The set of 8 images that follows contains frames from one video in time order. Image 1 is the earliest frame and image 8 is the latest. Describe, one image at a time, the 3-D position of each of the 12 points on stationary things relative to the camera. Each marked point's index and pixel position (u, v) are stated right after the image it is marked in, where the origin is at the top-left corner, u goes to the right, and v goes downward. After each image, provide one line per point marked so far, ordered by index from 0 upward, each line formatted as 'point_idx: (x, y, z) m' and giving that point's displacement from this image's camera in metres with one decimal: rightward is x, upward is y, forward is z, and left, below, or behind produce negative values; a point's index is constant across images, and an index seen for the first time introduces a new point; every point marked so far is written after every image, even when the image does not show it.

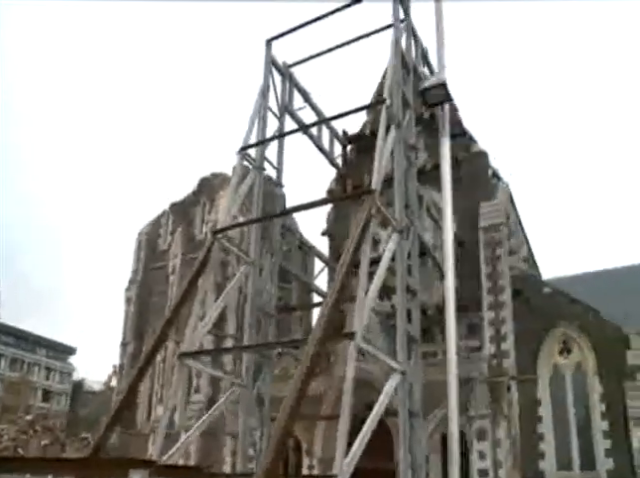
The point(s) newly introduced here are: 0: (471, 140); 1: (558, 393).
0: (+4.6, +3.0, +17.7) m
1: (+6.0, -3.8, +14.9) m
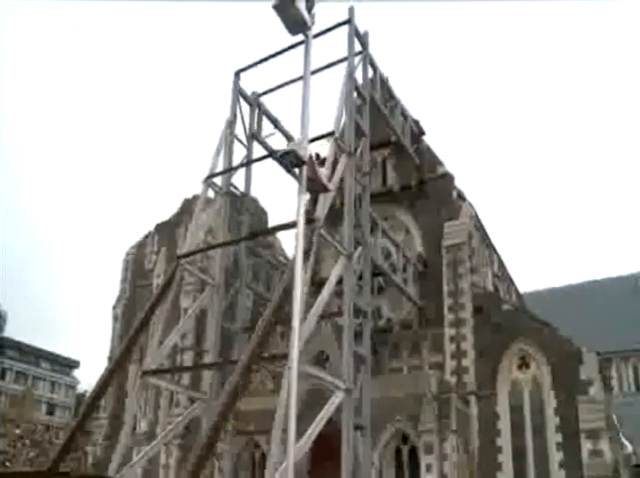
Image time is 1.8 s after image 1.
0: (+3.7, +2.4, +18.3) m
1: (+5.1, -4.3, +15.5) m
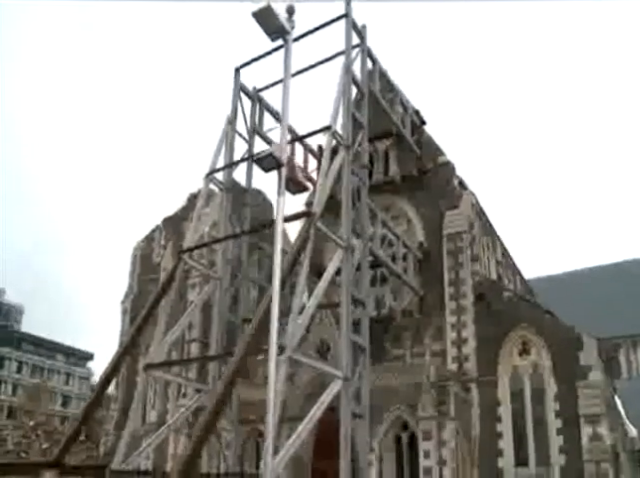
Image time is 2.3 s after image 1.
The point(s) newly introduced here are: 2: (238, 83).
0: (+3.7, +2.8, +18.4) m
1: (+5.2, -4.0, +15.6) m
2: (-2.1, +4.3, +16.3) m
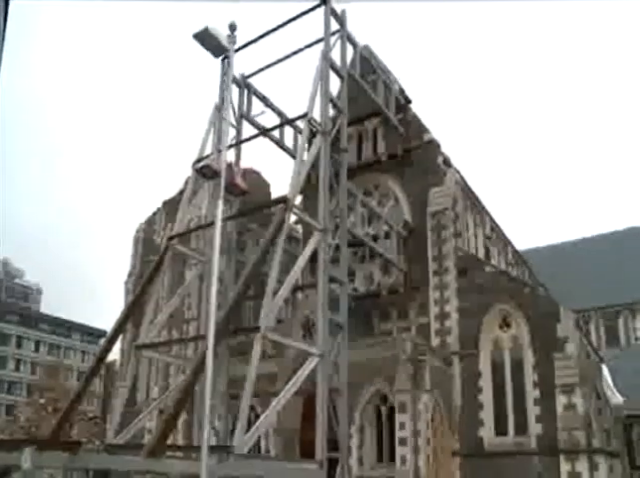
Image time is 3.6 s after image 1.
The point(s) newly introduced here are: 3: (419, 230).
0: (+3.2, +3.5, +18.7) m
1: (+4.8, -3.4, +16.2) m
2: (-2.7, +4.7, +16.8) m
3: (+3.0, +0.3, +18.2) m
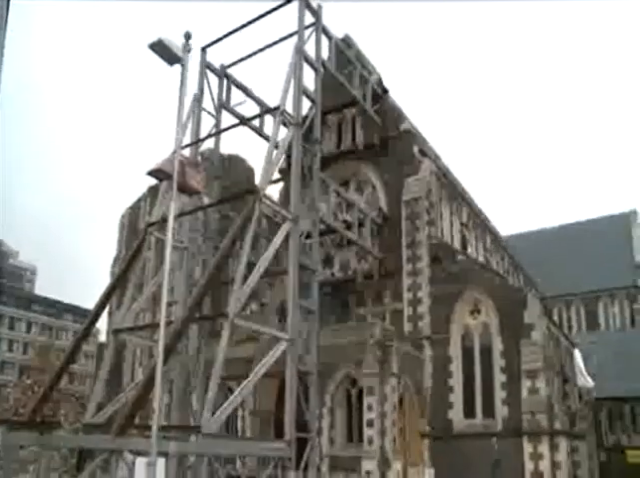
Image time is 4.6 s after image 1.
0: (+2.6, +3.9, +19.0) m
1: (+4.1, -3.1, +16.7) m
2: (-3.3, +5.1, +17.0) m
3: (+2.3, +0.7, +18.6) m
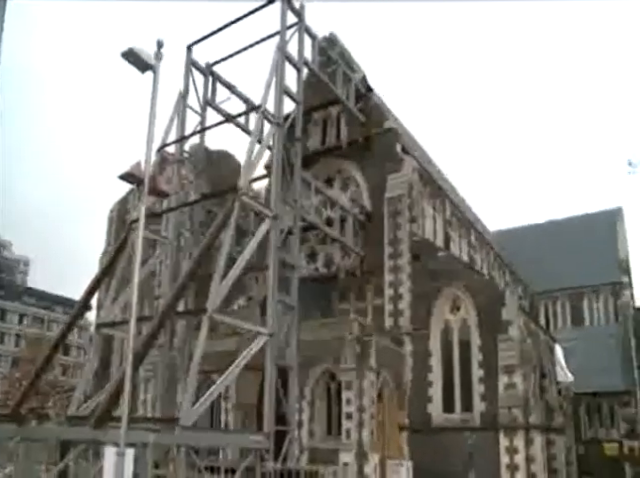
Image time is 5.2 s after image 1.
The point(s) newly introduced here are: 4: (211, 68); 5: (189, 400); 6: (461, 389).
0: (+2.1, +4.0, +19.3) m
1: (+3.6, -3.1, +17.1) m
2: (-3.8, +5.2, +17.2) m
3: (+1.8, +0.8, +18.9) m
4: (-3.3, +5.1, +18.0) m
5: (-2.7, -3.3, +12.3) m
6: (+3.9, -4.2, +16.7) m
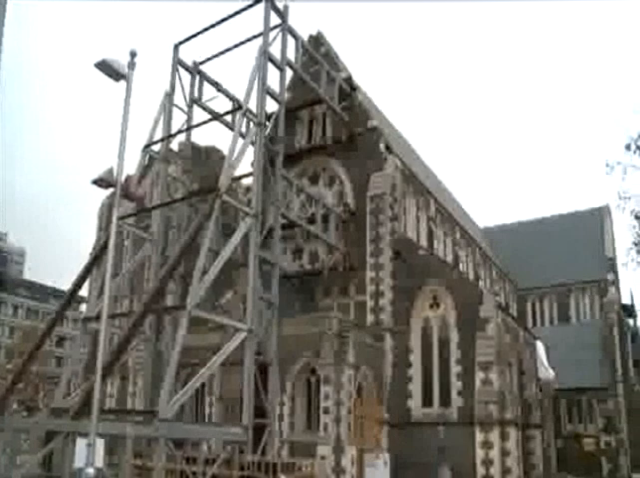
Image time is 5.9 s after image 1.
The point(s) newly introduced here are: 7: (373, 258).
0: (+1.6, +4.0, +19.5) m
1: (+3.1, -3.0, +17.4) m
2: (-4.2, +5.3, +17.5) m
3: (+1.3, +0.8, +19.2) m
4: (-3.8, +5.3, +18.3) m
5: (-3.2, -3.3, +12.6) m
6: (+3.4, -4.2, +17.0) m
7: (+1.7, -0.6, +18.3) m
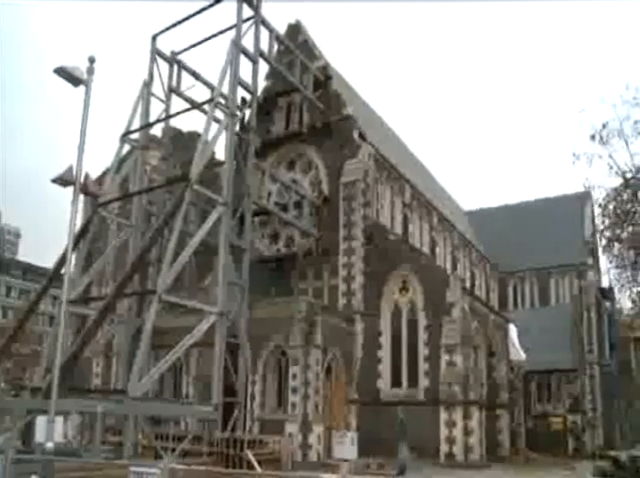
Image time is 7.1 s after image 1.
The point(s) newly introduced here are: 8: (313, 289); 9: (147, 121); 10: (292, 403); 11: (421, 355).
0: (+0.9, +4.5, +19.9) m
1: (+2.3, -2.6, +18.0) m
2: (-5.0, +5.7, +17.9) m
3: (+0.6, +1.3, +19.7) m
4: (-4.5, +5.7, +18.6) m
5: (-4.1, -3.0, +13.3) m
6: (+2.6, -3.8, +17.7) m
7: (+0.9, -0.1, +18.9) m
8: (-0.2, -1.6, +19.2) m
9: (-5.3, +3.6, +18.1) m
10: (-0.7, -4.3, +15.6) m
11: (+2.9, -3.4, +17.4) m
